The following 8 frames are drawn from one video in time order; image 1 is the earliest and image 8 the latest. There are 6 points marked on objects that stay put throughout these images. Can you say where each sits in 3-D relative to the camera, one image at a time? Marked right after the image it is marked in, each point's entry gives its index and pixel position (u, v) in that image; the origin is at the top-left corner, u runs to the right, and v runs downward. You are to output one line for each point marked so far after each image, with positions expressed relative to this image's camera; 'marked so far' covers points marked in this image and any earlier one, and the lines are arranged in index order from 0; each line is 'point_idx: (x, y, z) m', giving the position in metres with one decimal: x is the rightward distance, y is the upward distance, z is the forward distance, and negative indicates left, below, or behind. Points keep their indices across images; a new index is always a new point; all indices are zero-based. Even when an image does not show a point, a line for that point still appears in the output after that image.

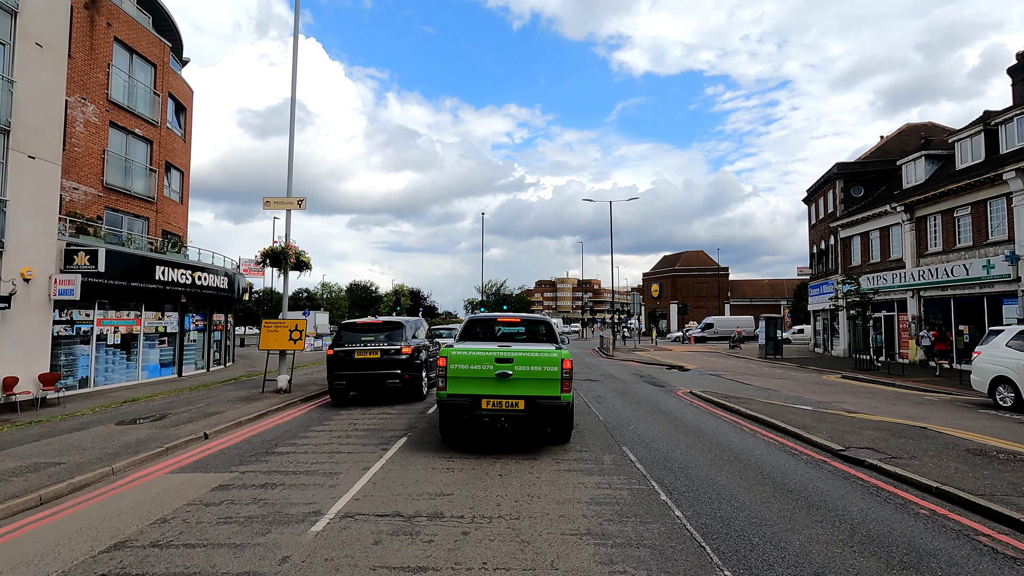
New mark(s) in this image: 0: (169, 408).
0: (-5.8, -2.0, +9.4) m
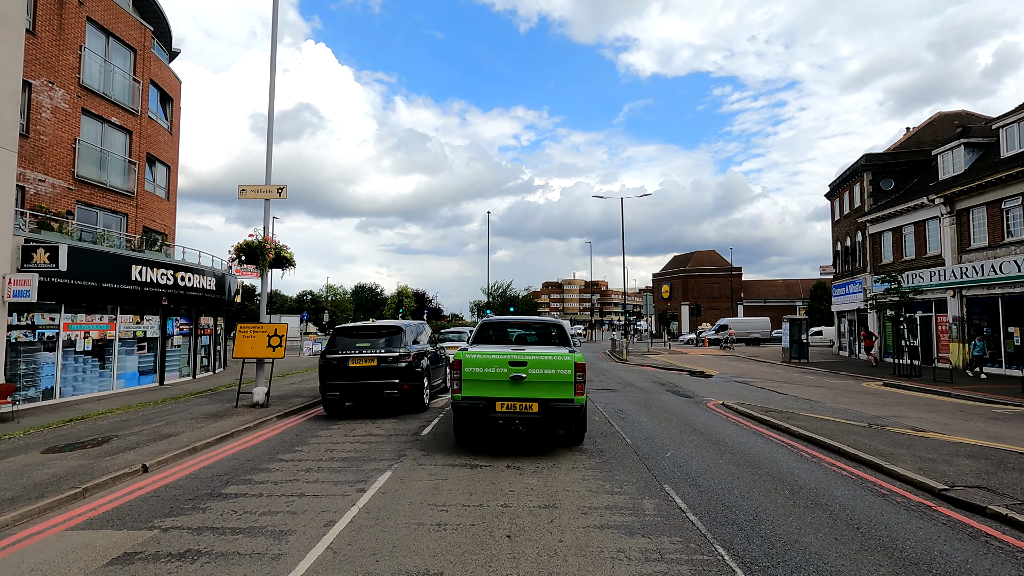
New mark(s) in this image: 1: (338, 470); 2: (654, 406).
0: (-5.6, -2.0, +8.0) m
1: (-1.9, -2.0, +6.1) m
2: (+2.8, -2.4, +11.5) m
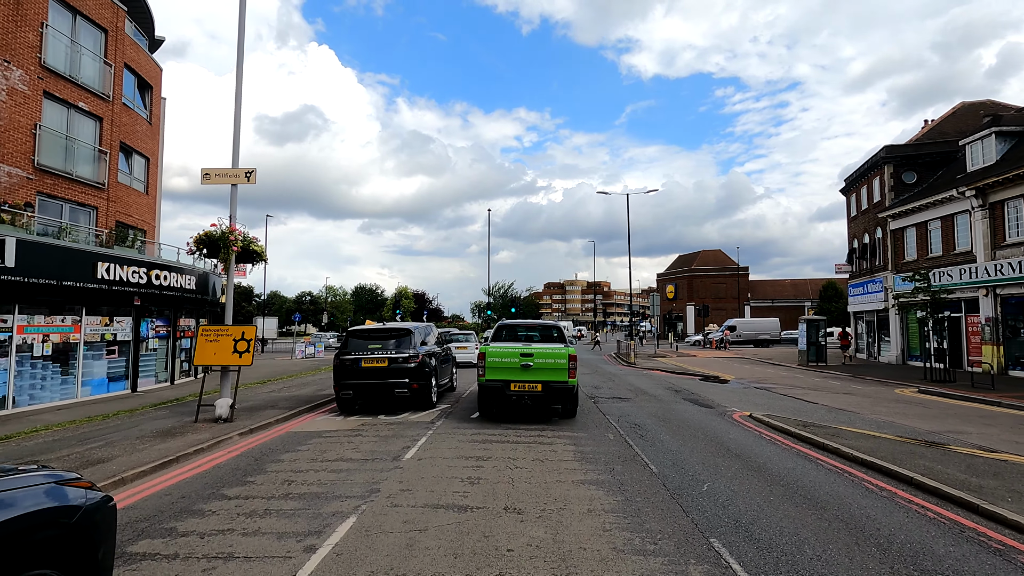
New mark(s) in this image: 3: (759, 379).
0: (-5.6, -2.0, +6.7) m
1: (-1.9, -1.9, +4.8) m
2: (+2.9, -2.3, +10.1) m
3: (+8.2, -3.0, +18.7) m
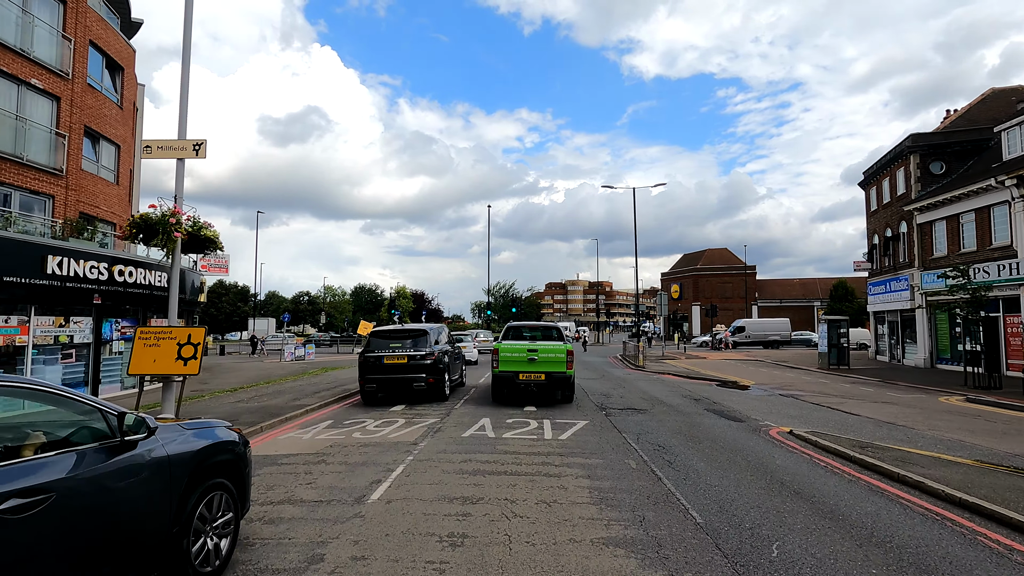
0: (-5.6, -1.9, +5.2) m
1: (-1.9, -1.8, +3.2) m
2: (+2.8, -2.2, +8.6) m
3: (+8.2, -3.0, +17.2) m
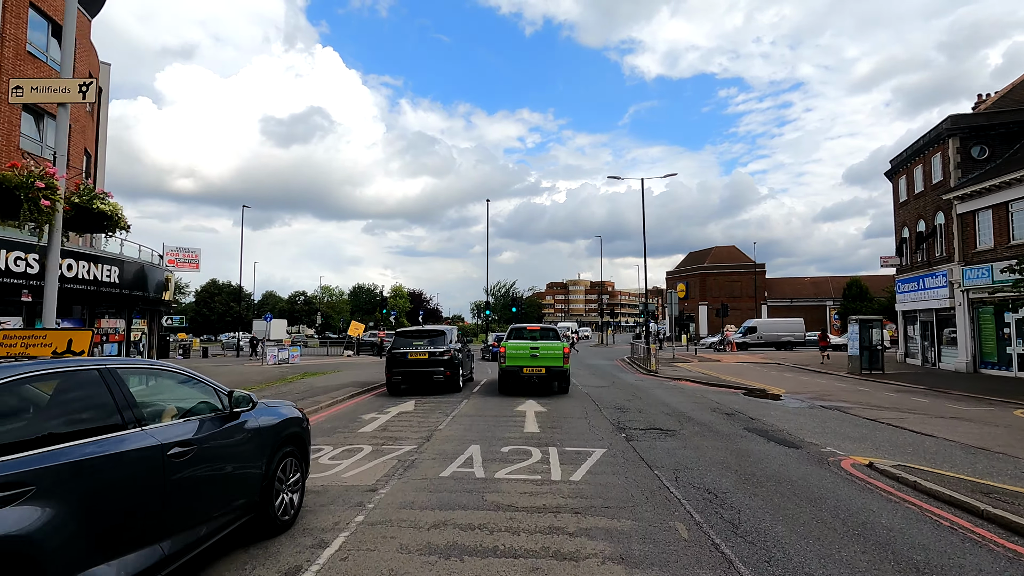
0: (-5.7, -1.8, +3.2) m
1: (-2.0, -1.7, +1.2) m
2: (+2.8, -2.1, +6.6) m
3: (+8.2, -2.8, +15.1) m
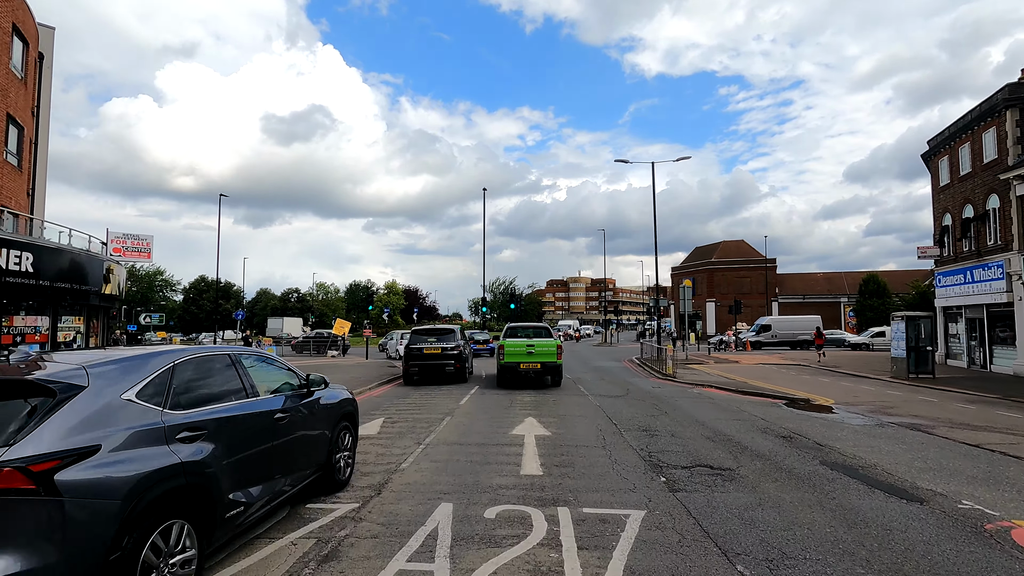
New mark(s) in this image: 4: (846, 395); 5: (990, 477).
0: (-5.8, -1.6, +0.6) m
1: (-2.1, -1.5, -1.3) m
2: (+2.7, -1.9, +4.0) m
3: (+8.1, -2.6, +12.6) m
4: (+8.7, -2.7, +14.5) m
5: (+5.5, -2.2, +6.5) m
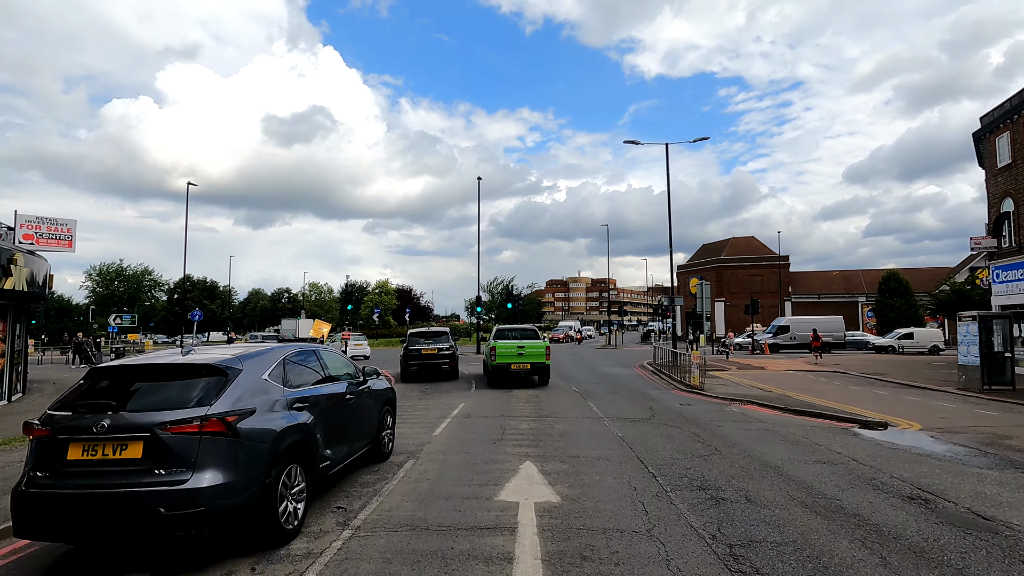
0: (-5.9, -1.4, -2.3) m
1: (-2.2, -1.4, -4.3) m
2: (+2.6, -1.8, +1.0) m
3: (+8.0, -2.5, +9.6) m
4: (+8.5, -2.6, +11.5) m
5: (+5.4, -2.0, +3.5) m
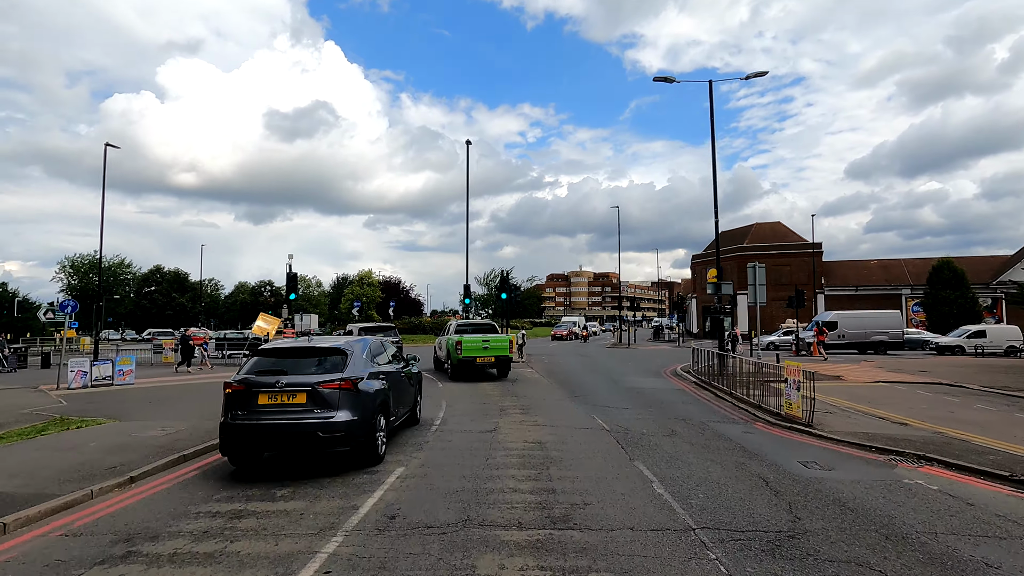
0: (-6.1, -1.1, -8.1) m
1: (-2.4, -1.0, -10.1) m
2: (+2.4, -1.4, -4.7) m
3: (+7.8, -2.0, +3.8) m
4: (+8.3, -2.1, +5.7) m
5: (+5.2, -1.6, -2.3) m
